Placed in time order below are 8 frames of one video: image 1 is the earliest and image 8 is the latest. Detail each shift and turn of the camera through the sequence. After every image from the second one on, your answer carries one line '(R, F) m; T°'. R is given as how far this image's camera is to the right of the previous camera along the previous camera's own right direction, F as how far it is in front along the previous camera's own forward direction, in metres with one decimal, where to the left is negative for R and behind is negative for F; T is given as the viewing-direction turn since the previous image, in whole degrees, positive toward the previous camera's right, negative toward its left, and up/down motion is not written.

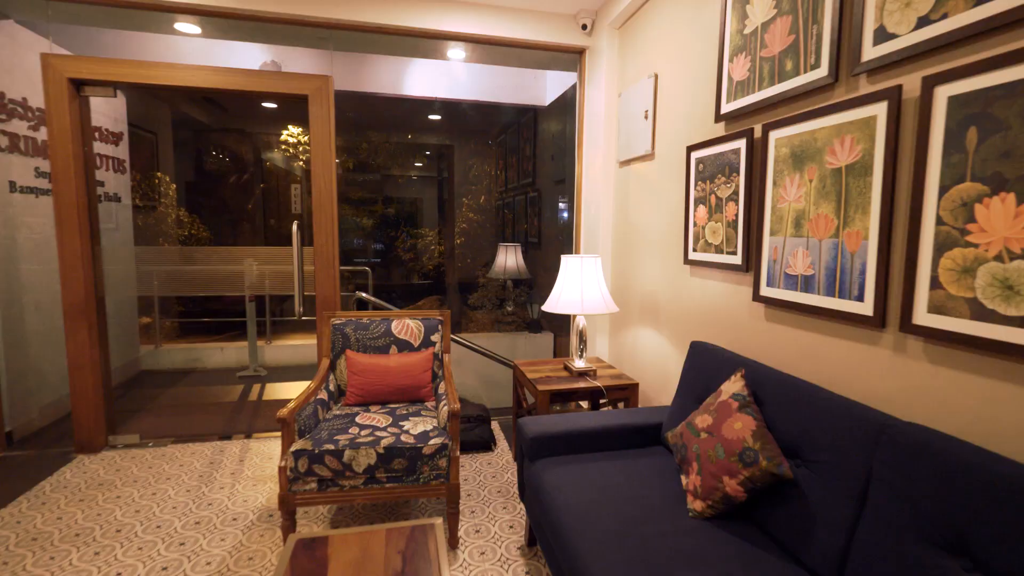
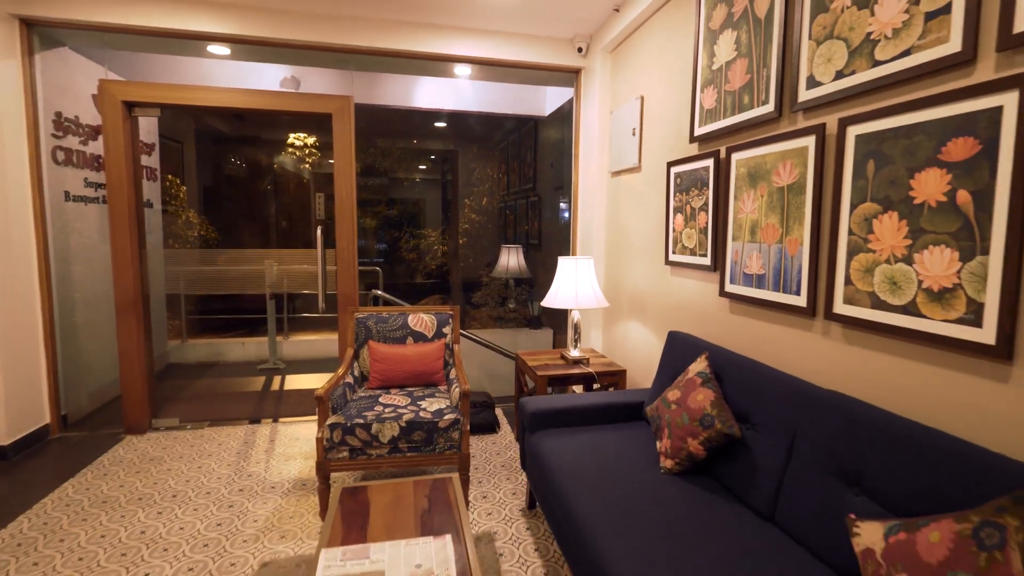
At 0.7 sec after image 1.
(0.0, -0.3) m; 0°
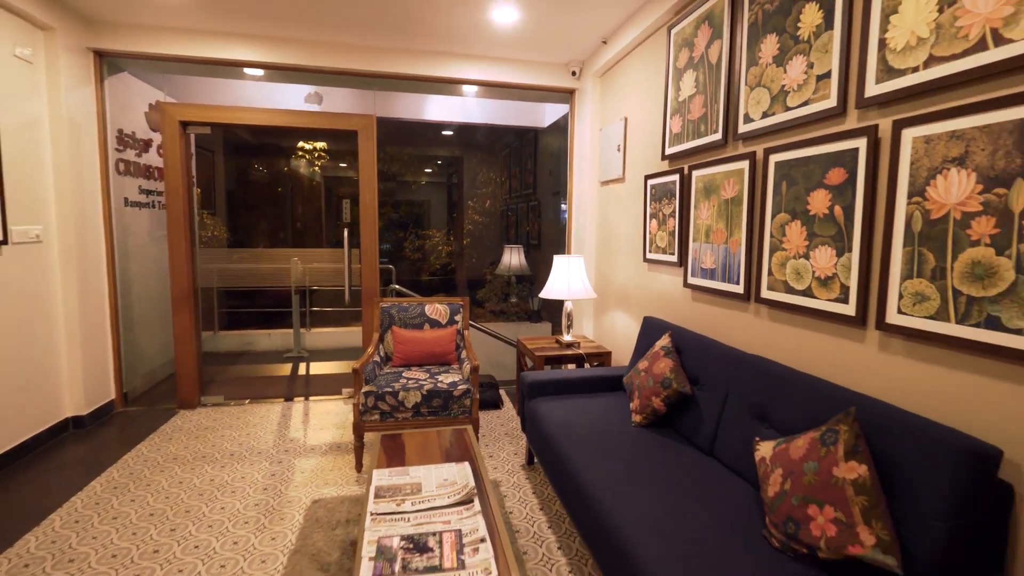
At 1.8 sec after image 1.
(0.0, -0.5) m; 0°
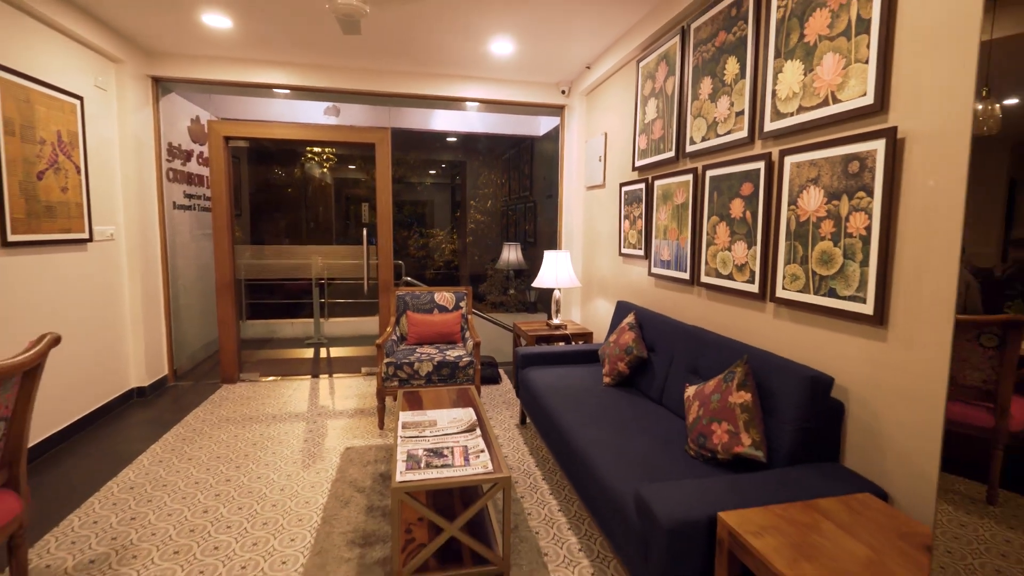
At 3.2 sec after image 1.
(0.0, -0.6) m; 0°
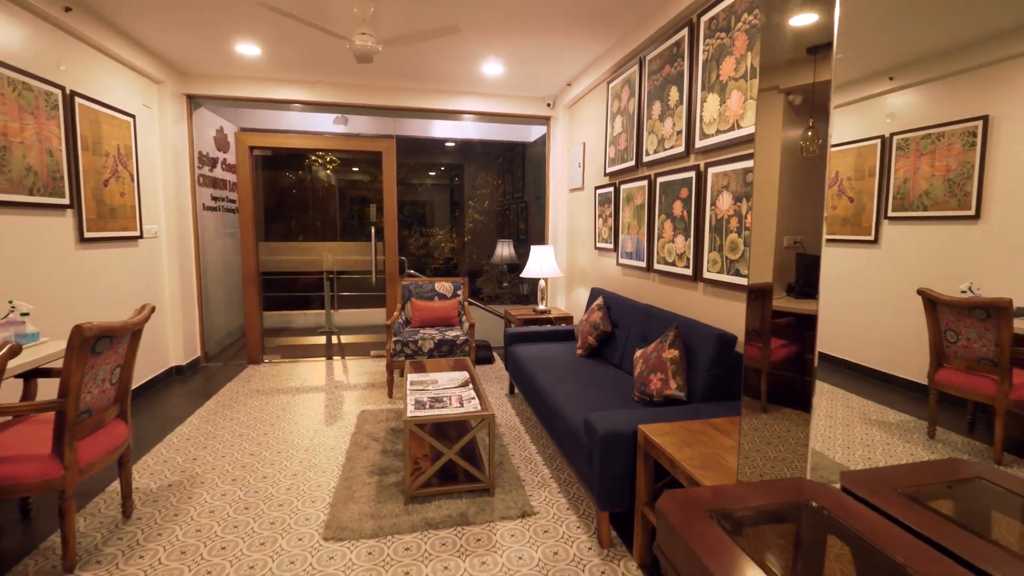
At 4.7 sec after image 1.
(+0.1, -0.5) m; 0°
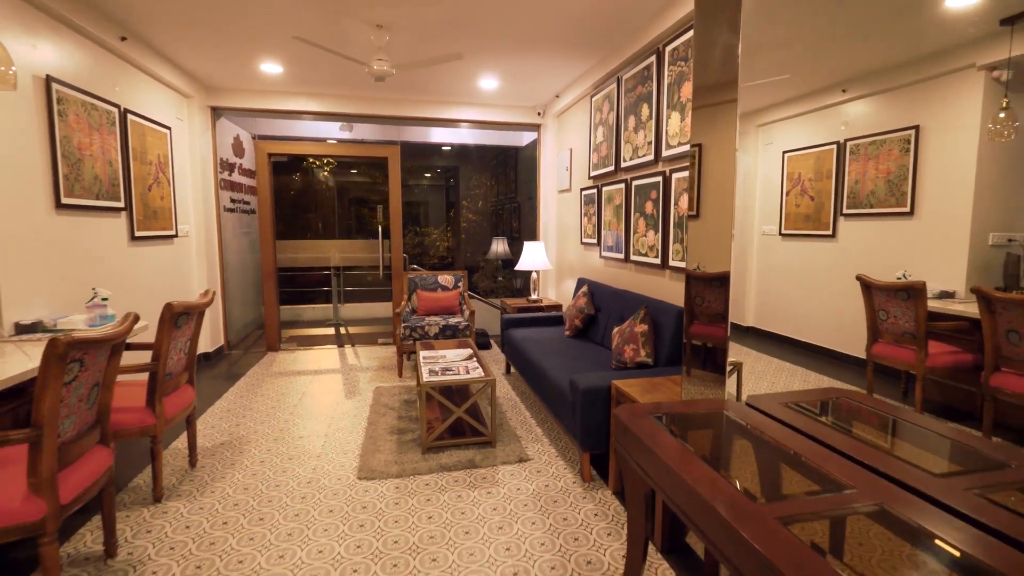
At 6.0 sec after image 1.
(0.0, -0.5) m; +1°
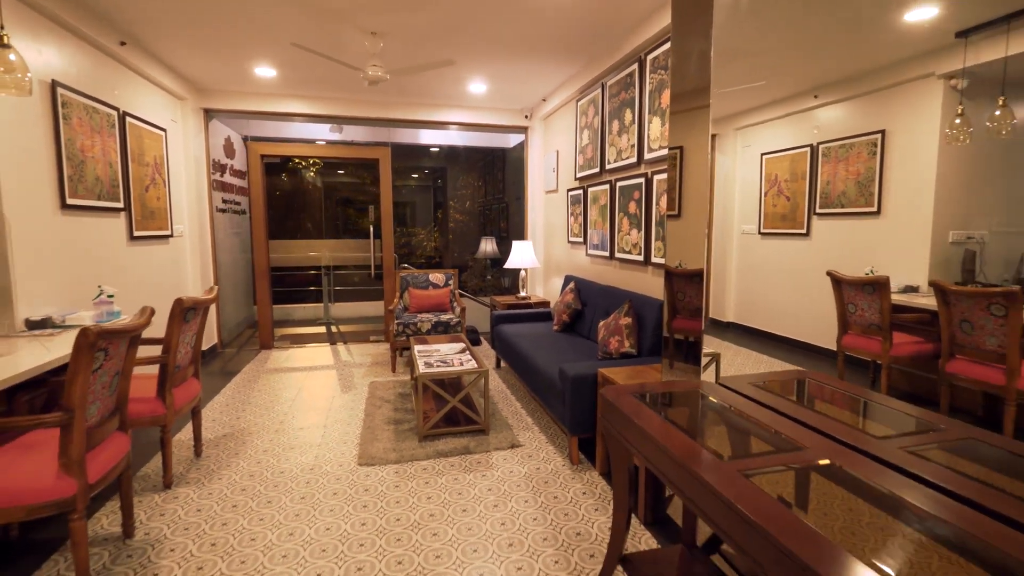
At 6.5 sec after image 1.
(0.0, -0.2) m; +2°
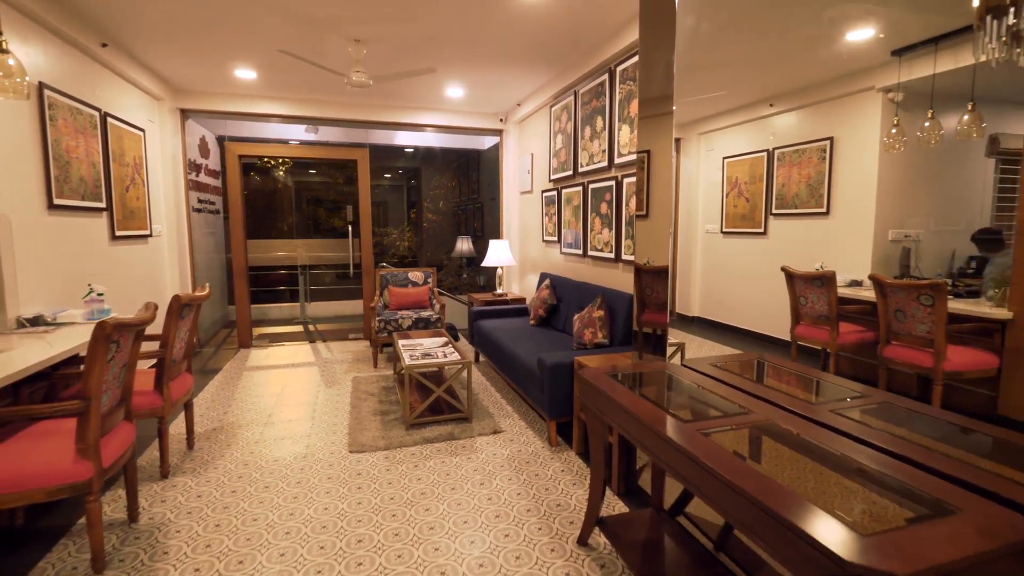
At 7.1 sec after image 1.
(-0.1, -0.2) m; +3°
